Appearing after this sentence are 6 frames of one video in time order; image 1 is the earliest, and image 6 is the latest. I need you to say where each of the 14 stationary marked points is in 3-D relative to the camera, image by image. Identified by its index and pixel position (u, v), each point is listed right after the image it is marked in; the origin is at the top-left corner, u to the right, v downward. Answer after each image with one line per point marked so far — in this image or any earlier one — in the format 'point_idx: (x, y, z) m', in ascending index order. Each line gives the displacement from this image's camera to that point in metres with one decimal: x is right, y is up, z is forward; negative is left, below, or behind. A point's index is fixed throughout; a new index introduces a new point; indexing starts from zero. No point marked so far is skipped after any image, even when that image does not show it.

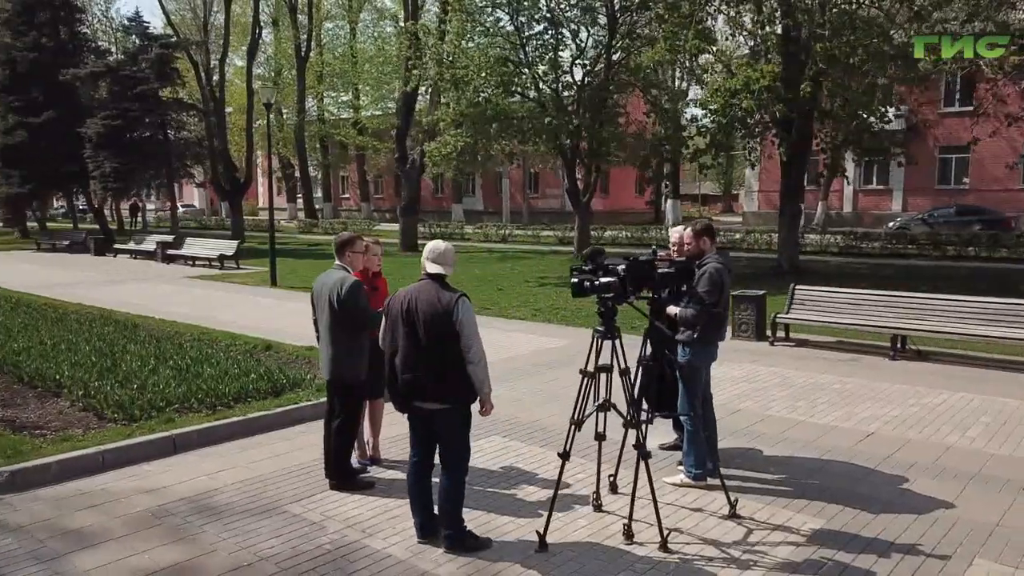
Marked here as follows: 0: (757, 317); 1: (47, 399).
0: (+3.5, -0.4, +11.5) m
1: (-4.4, -1.0, +7.6) m
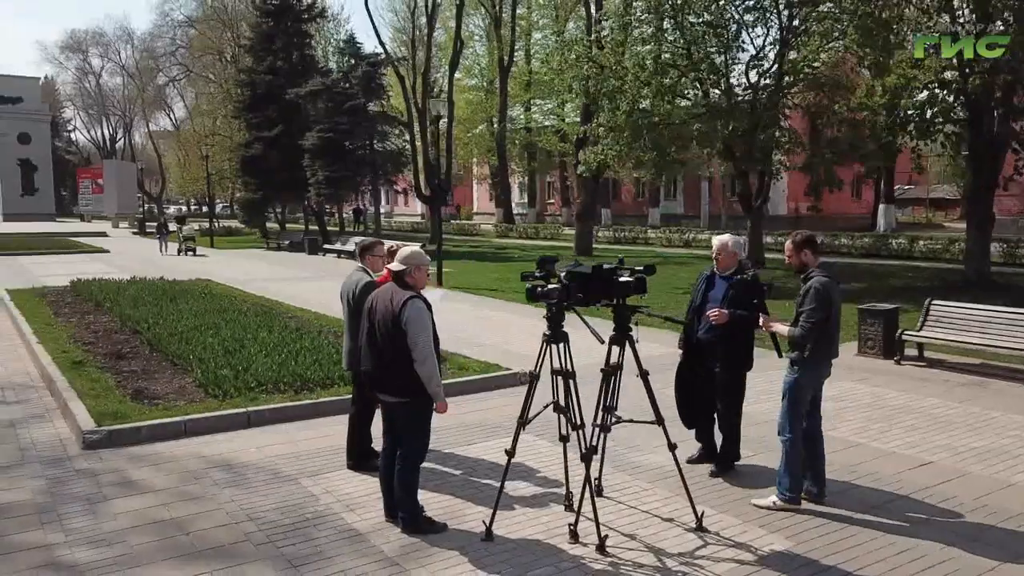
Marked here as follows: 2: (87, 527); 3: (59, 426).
0: (+4.9, -0.6, +10.7) m
1: (-3.7, -1.0, +9.0) m
2: (-2.7, -1.5, +5.1) m
3: (-4.2, -1.3, +7.5) m
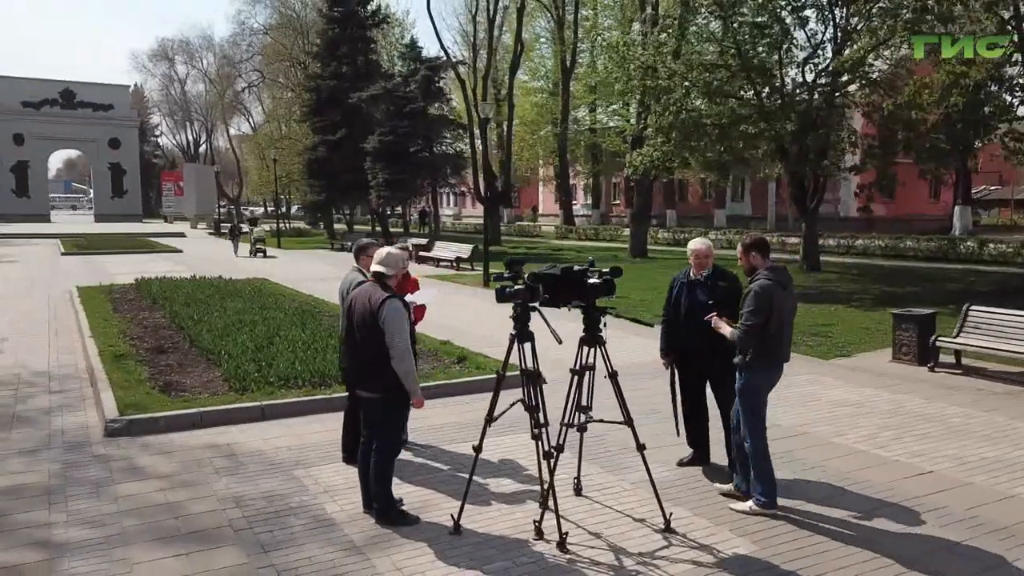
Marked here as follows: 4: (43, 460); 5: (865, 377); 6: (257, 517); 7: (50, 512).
0: (+5.2, -0.6, +10.4) m
1: (-3.5, -0.9, +9.4) m
2: (-2.9, -1.5, +5.5) m
3: (-4.1, -1.2, +8.0) m
4: (-3.8, -1.4, +6.5) m
5: (+4.2, -1.1, +9.7) m
6: (-1.7, -1.5, +5.4) m
7: (-3.1, -1.5, +5.4) m
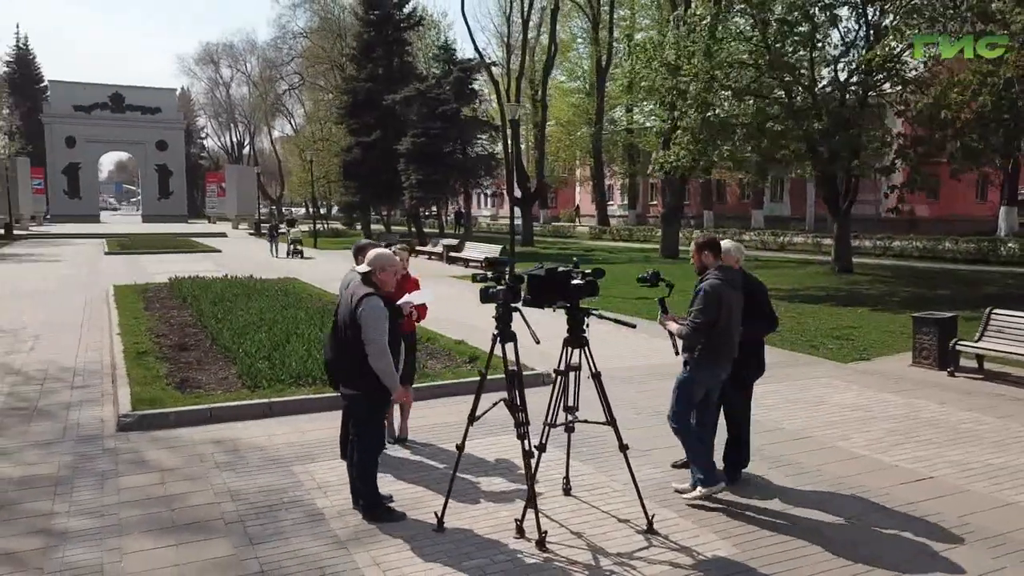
0: (+5.4, -0.7, +10.2) m
1: (-3.4, -0.9, +9.7) m
2: (-2.9, -1.5, +5.7) m
3: (-4.1, -1.2, +8.2) m
4: (-3.8, -1.4, +6.8) m
5: (+4.4, -1.1, +9.6) m
6: (-1.8, -1.5, +5.5) m
7: (-3.2, -1.5, +5.6) m
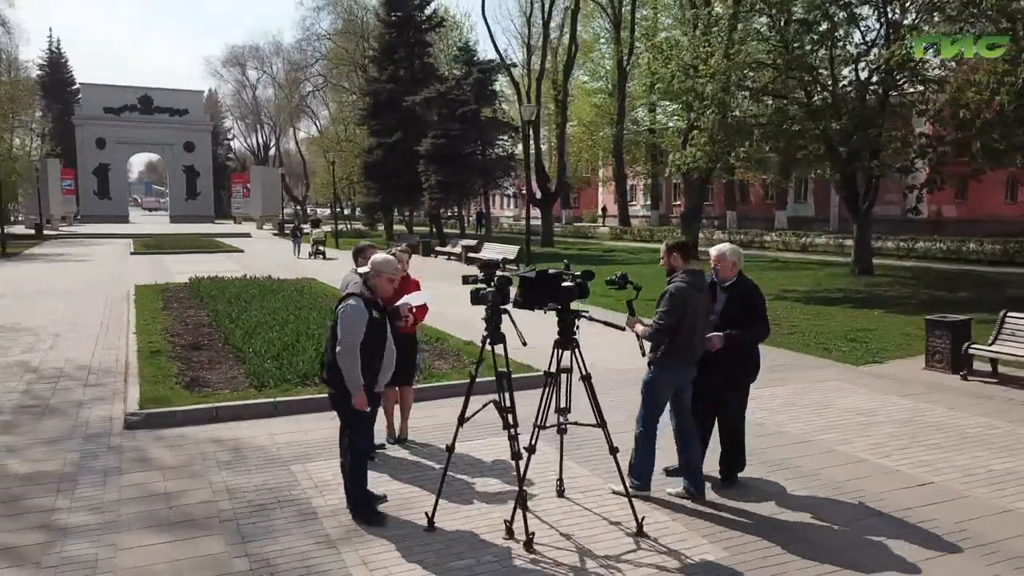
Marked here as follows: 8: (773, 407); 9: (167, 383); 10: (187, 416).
0: (+5.4, -0.7, +10.0) m
1: (-3.3, -0.9, +9.8) m
2: (-3.0, -1.5, +5.8) m
3: (-4.1, -1.2, +8.4) m
4: (-3.8, -1.4, +6.9) m
5: (+4.4, -1.1, +9.5) m
6: (-1.8, -1.5, +5.6) m
7: (-3.2, -1.5, +5.8) m
8: (+2.7, -1.2, +8.3) m
9: (-3.8, -1.0, +8.8) m
10: (-3.1, -1.2, +7.7) m
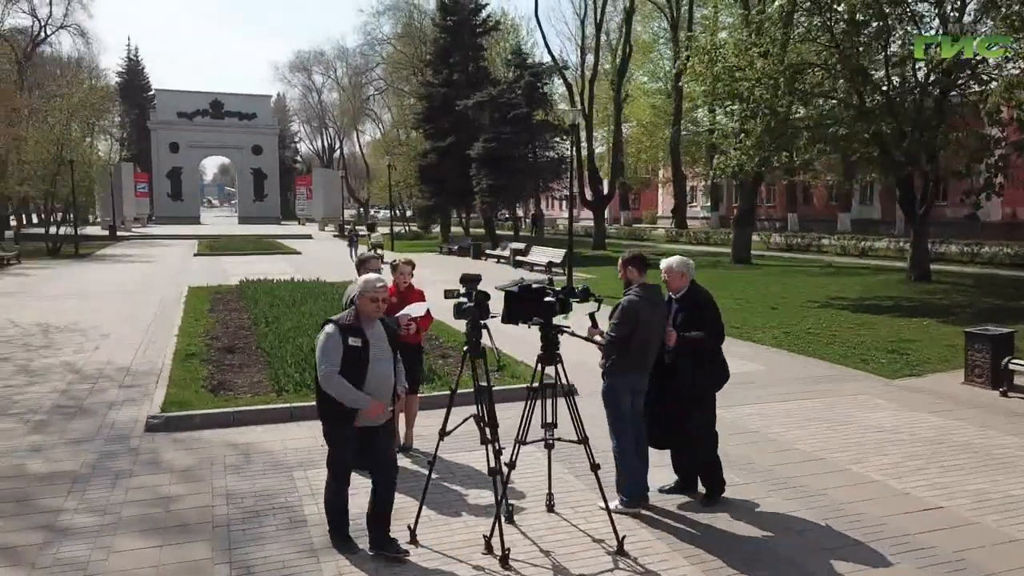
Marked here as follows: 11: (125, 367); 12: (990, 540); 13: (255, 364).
0: (+5.7, -0.9, +9.6) m
1: (-3.1, -1.0, +10.0) m
2: (-3.1, -1.6, +6.0) m
3: (-3.9, -1.3, +8.7) m
4: (-3.8, -1.4, +7.2) m
5: (+4.6, -1.3, +9.1) m
6: (-1.9, -1.6, +5.7) m
7: (-3.3, -1.6, +6.0) m
8: (+2.8, -1.3, +8.1) m
9: (-3.6, -1.1, +9.1) m
10: (-3.0, -1.3, +7.9) m
11: (-5.3, -1.1, +11.1) m
12: (+3.1, -1.6, +5.3) m
13: (-3.3, -1.0, +10.3) m
